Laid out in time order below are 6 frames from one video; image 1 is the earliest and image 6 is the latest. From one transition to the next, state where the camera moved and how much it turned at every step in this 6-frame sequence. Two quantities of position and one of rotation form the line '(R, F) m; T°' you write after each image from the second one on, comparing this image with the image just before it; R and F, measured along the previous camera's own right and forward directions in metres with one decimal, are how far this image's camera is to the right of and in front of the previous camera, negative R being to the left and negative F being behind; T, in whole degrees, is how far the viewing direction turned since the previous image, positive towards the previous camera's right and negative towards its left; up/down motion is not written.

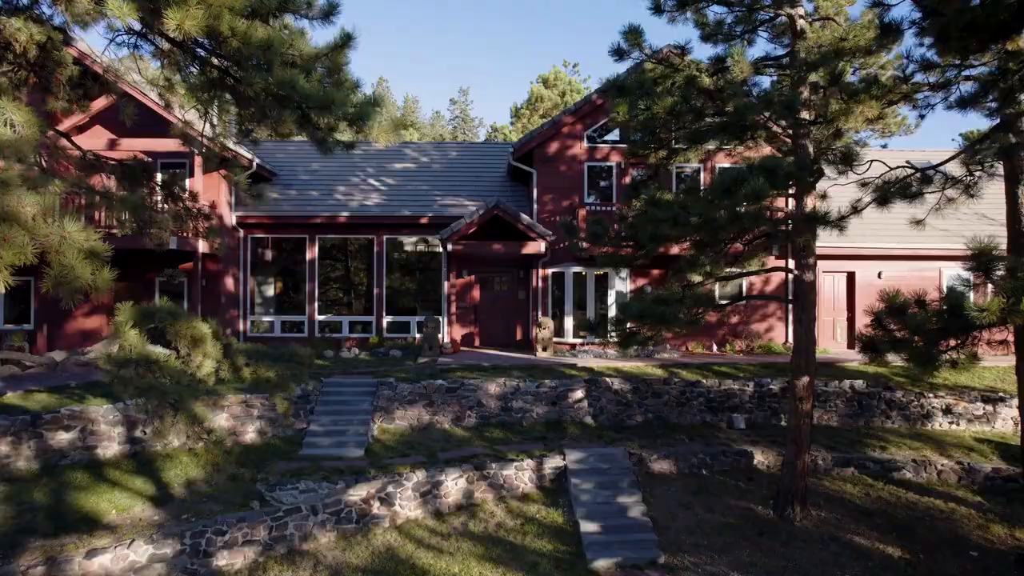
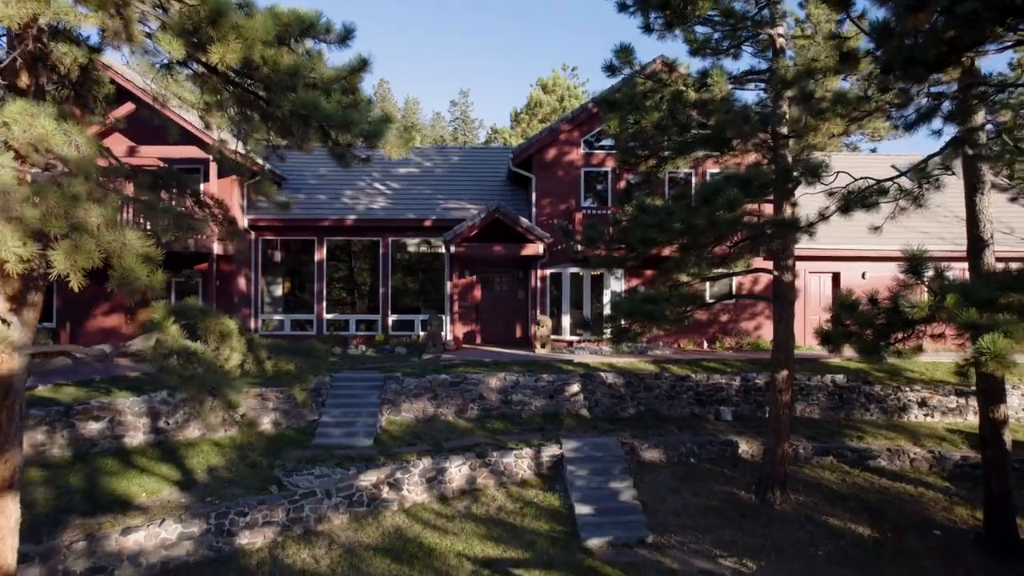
(0.0, -0.8) m; 0°
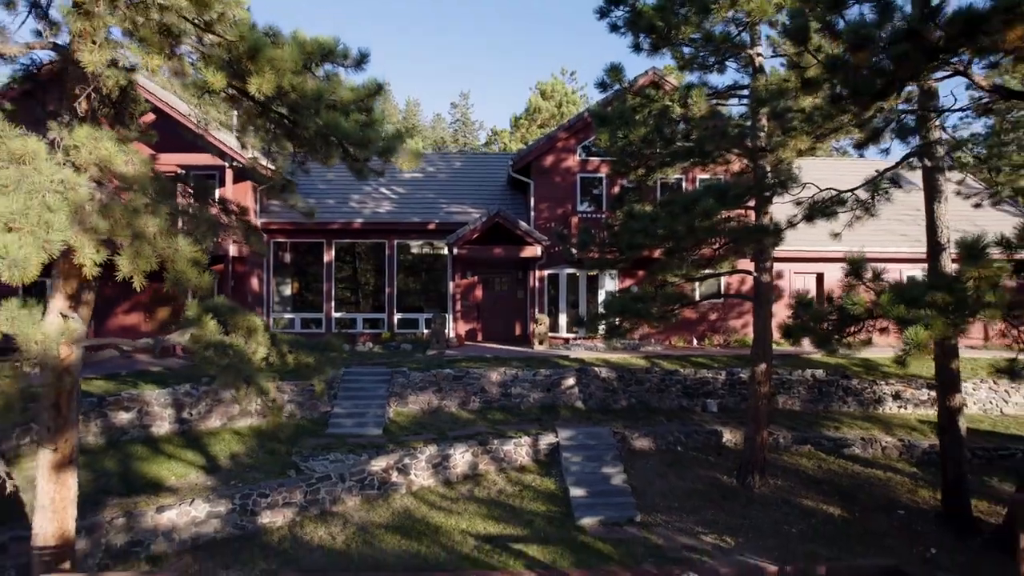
(0.0, -0.9) m; 0°
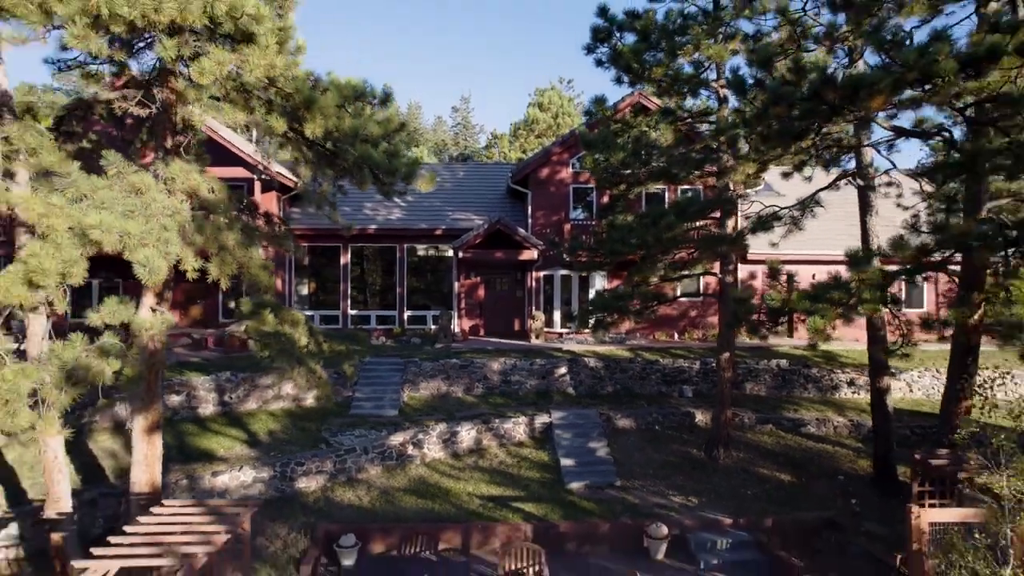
(0.0, -1.9) m; 0°
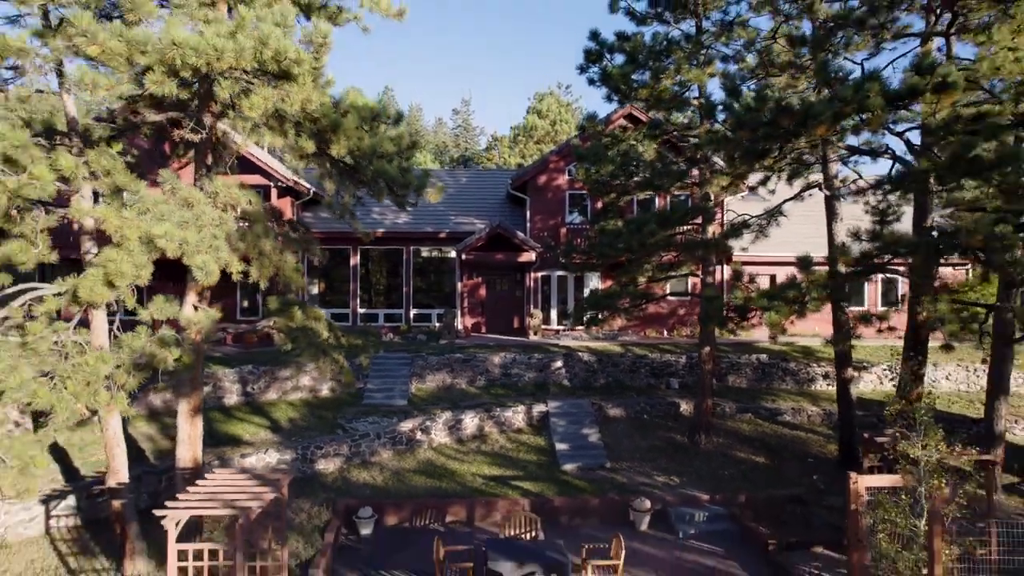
(0.0, -1.3) m; 0°
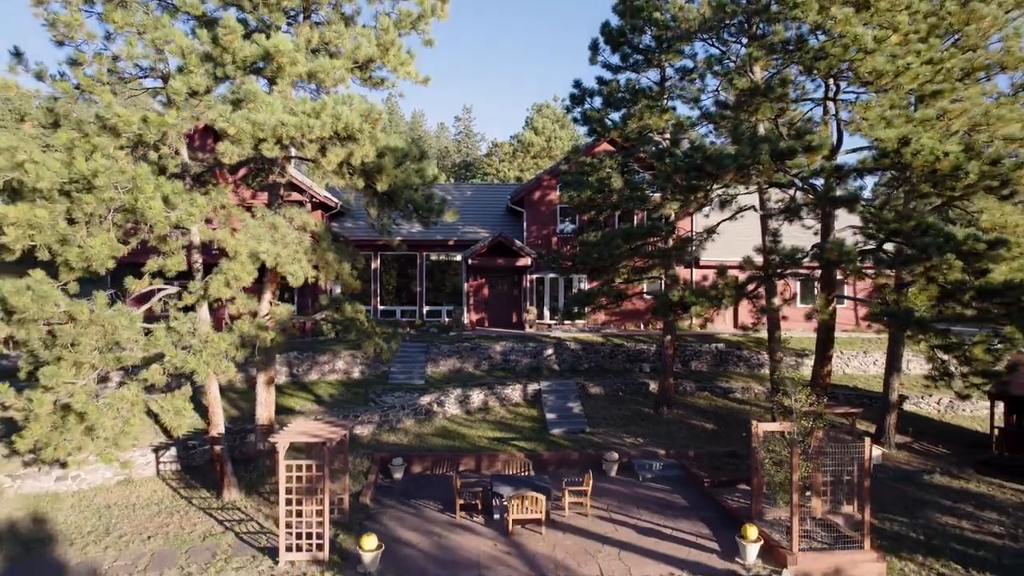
(0.0, -3.5) m; 0°
